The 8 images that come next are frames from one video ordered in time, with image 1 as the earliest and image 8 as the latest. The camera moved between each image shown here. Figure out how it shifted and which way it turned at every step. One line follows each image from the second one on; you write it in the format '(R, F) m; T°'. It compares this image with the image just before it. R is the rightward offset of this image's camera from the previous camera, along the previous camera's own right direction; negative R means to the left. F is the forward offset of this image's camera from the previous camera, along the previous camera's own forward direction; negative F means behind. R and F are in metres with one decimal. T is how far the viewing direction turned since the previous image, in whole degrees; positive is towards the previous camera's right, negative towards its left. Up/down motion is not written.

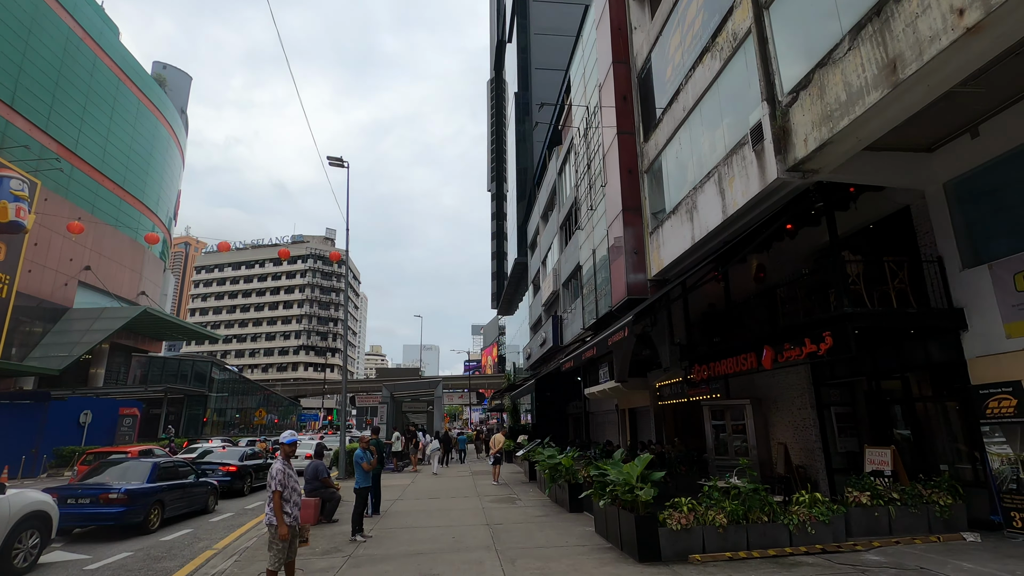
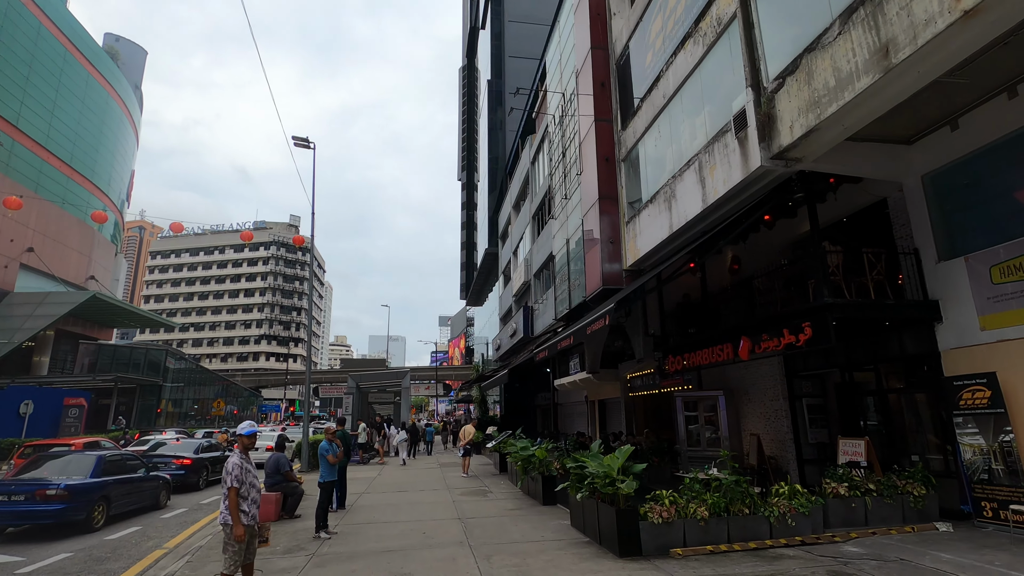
(-0.1, +0.4) m; +3°
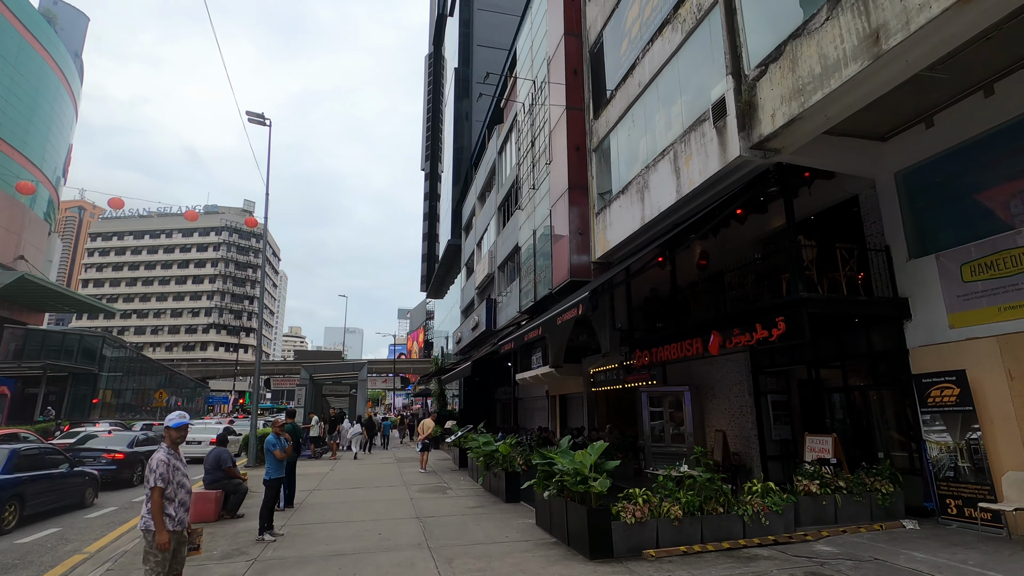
(-0.1, +0.5) m; +4°
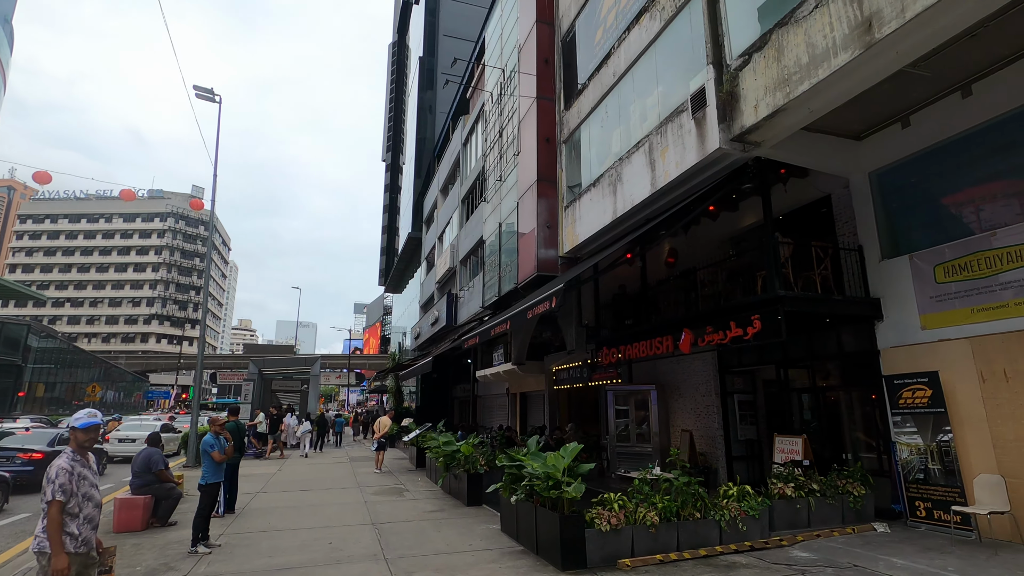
(-0.1, +0.5) m; +4°
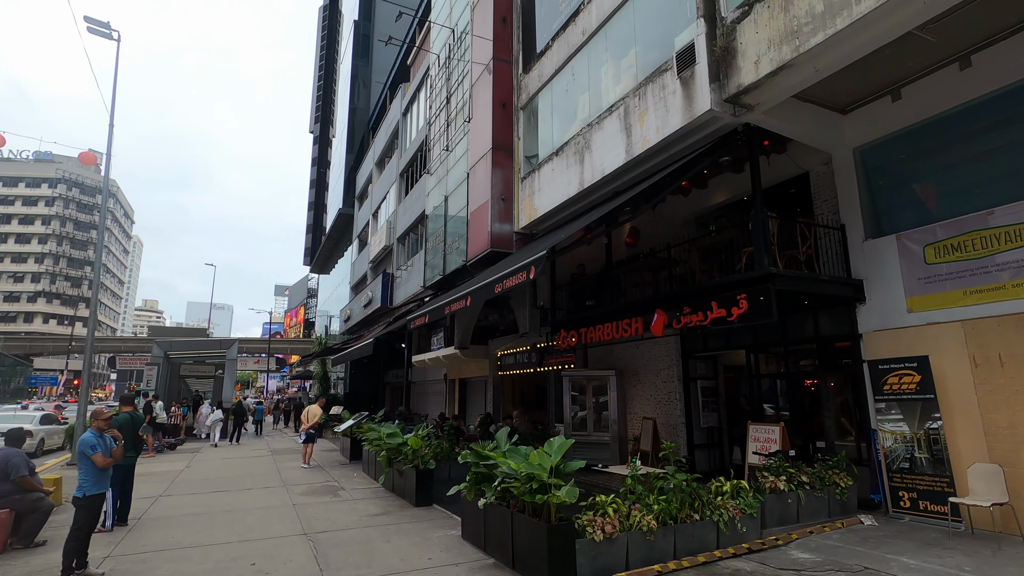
(-0.5, +1.1) m; +8°
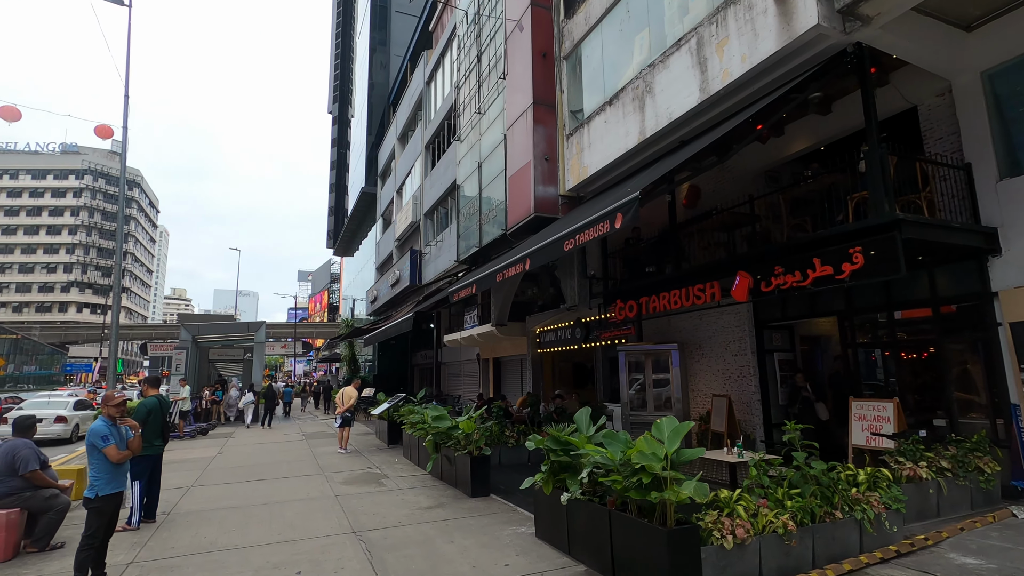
(-0.6, +1.0) m; -2°
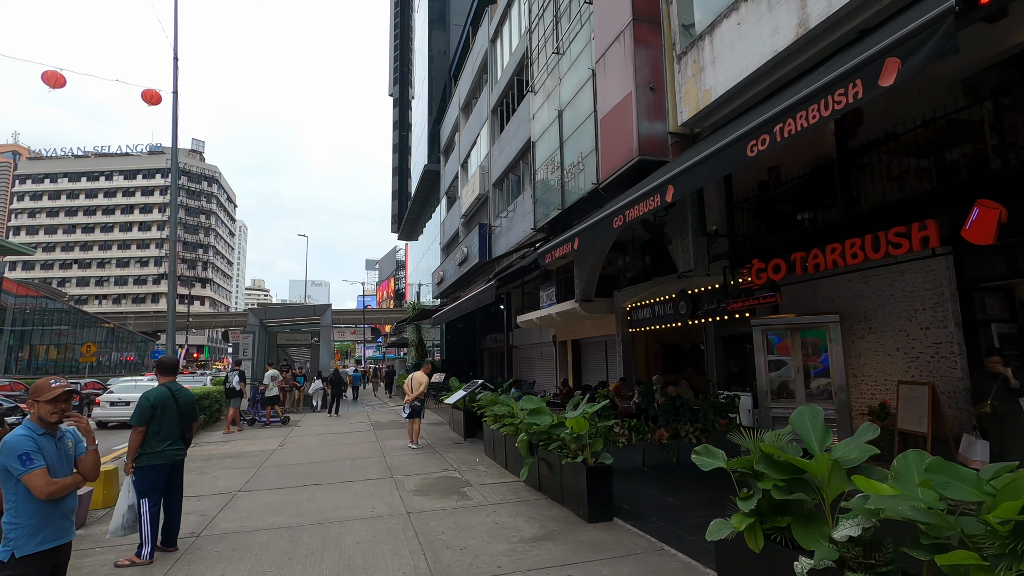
(-0.7, +2.0) m; -7°
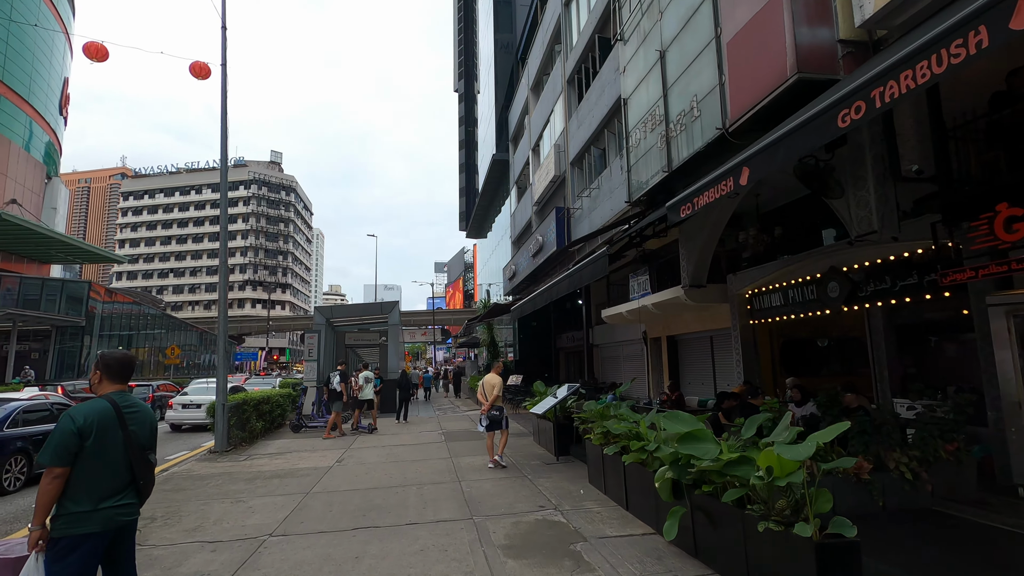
(-0.6, +2.2) m; -7°
